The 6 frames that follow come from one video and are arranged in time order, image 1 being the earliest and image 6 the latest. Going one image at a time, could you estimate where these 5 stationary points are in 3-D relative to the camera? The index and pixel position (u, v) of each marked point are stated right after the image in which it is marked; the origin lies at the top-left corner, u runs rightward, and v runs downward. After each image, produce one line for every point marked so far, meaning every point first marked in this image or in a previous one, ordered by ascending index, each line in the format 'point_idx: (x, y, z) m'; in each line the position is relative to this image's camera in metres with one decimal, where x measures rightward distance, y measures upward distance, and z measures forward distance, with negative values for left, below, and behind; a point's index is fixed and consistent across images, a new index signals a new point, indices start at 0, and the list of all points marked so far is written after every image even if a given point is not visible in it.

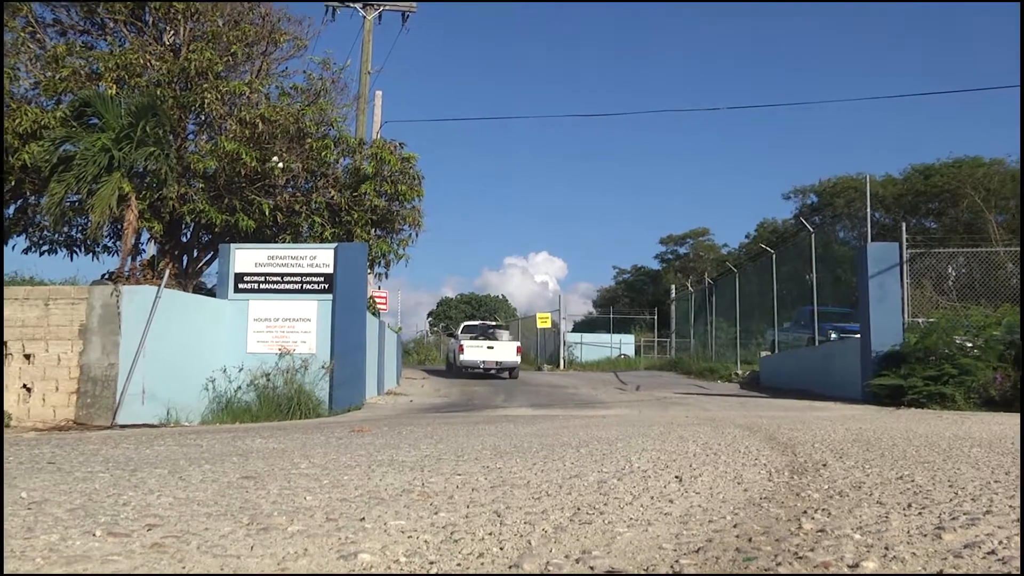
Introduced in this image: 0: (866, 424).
0: (+4.5, -1.7, +12.3) m
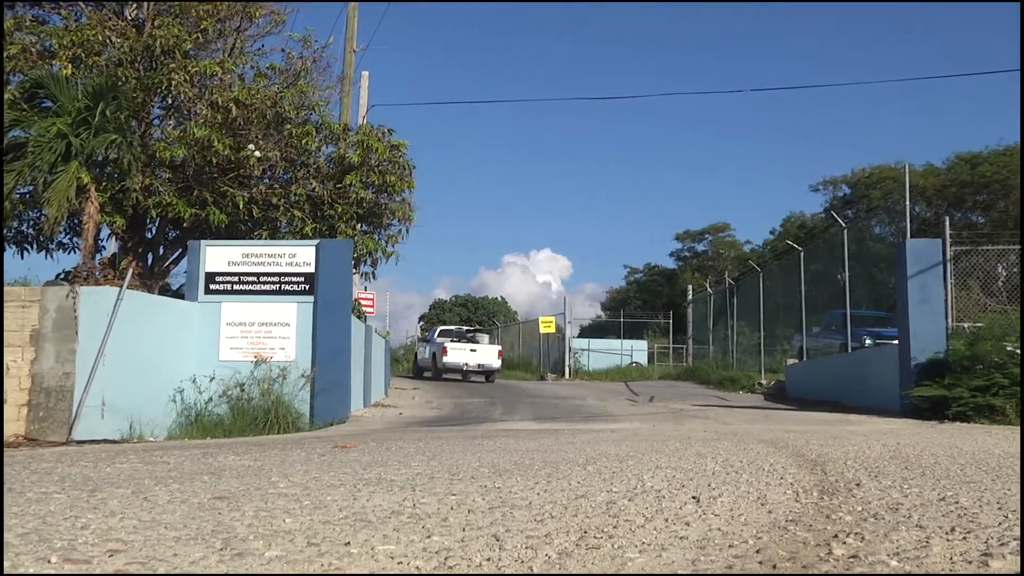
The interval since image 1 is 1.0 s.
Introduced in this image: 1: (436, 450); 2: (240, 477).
0: (+4.5, -1.7, +11.2) m
1: (-0.9, -1.9, +11.7) m
2: (-3.0, -2.1, +10.9) m
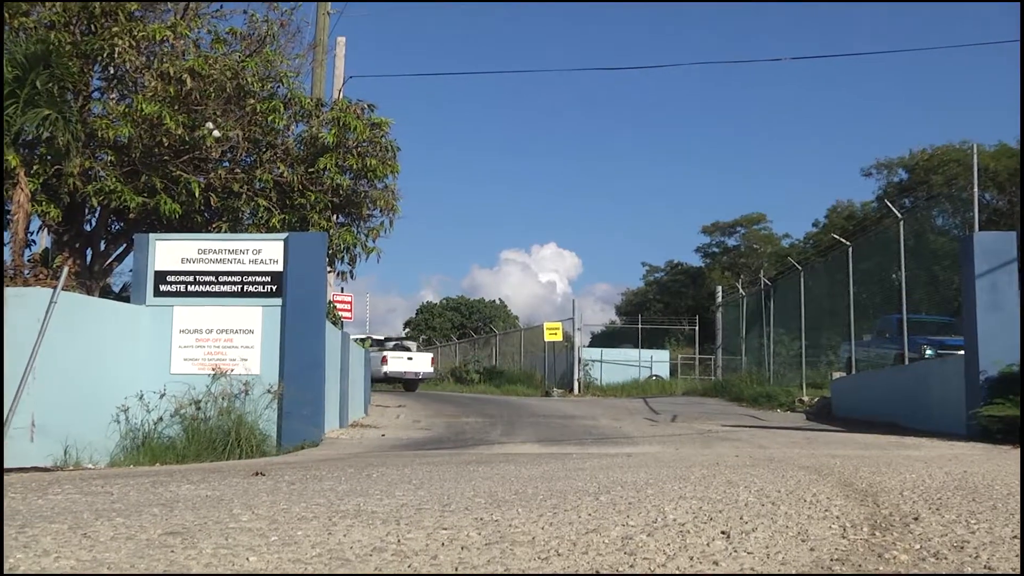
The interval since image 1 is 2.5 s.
0: (+4.5, -1.7, +9.6) m
1: (-0.9, -1.9, +10.2) m
2: (-3.0, -2.1, +9.4) m
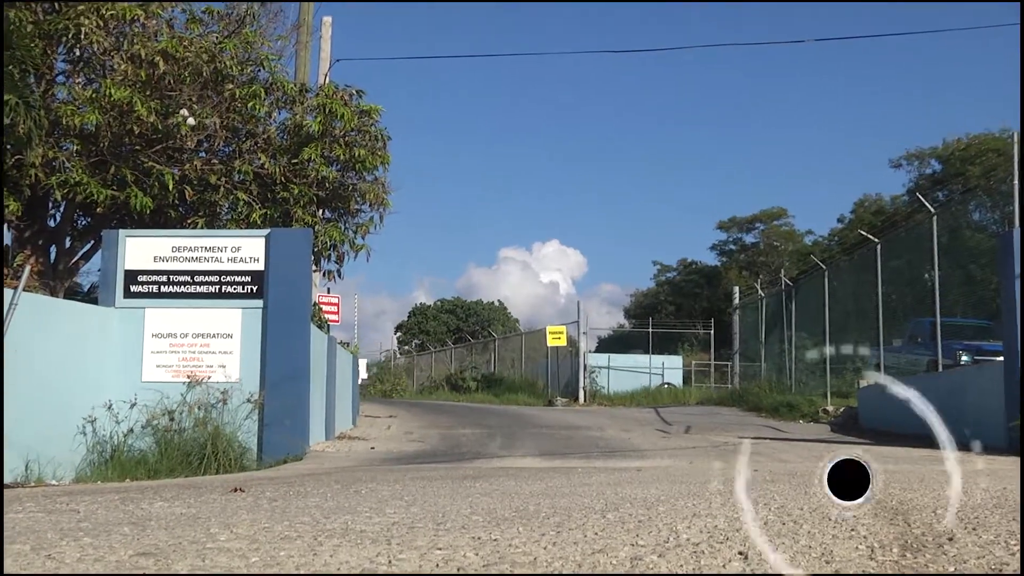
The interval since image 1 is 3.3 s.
0: (+4.5, -1.8, +8.9) m
1: (-0.9, -2.0, +9.5) m
2: (-3.0, -2.1, +8.7) m
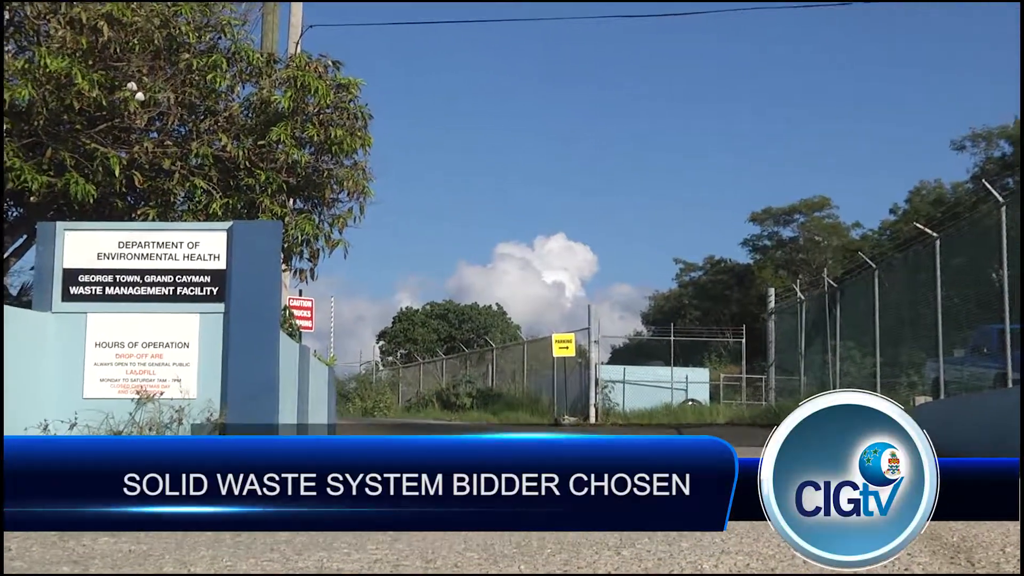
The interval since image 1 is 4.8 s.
0: (+4.5, -1.8, +7.7) m
1: (-0.9, -2.0, +8.3) m
2: (-3.0, -2.1, +7.5) m
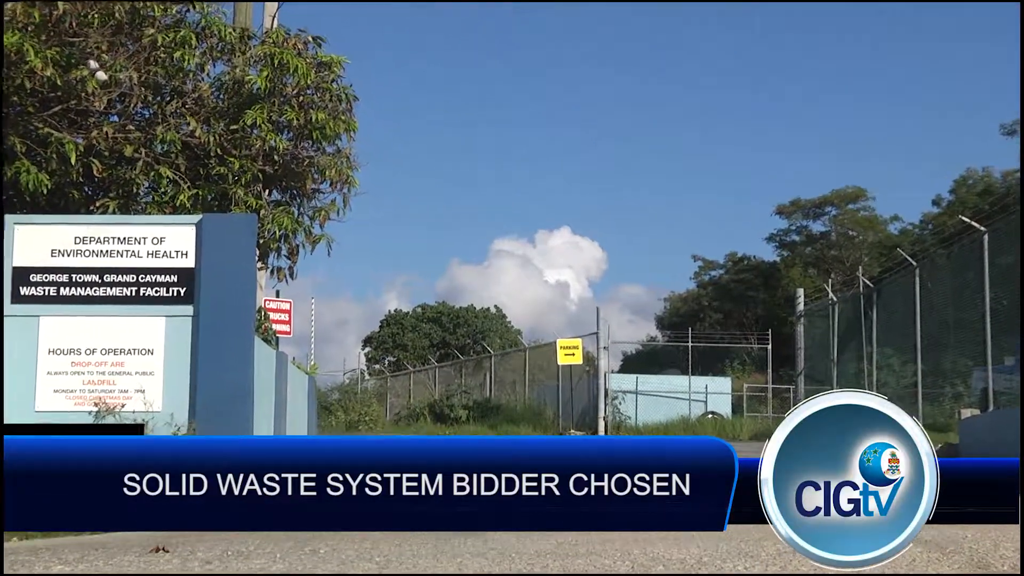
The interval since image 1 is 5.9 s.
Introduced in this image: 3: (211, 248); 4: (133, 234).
0: (+4.5, -1.8, +7.0) m
1: (-0.9, -2.0, +7.5) m
2: (-3.0, -2.1, +6.7) m
3: (-2.9, +0.4, +10.4) m
4: (-3.7, +0.5, +10.5) m
